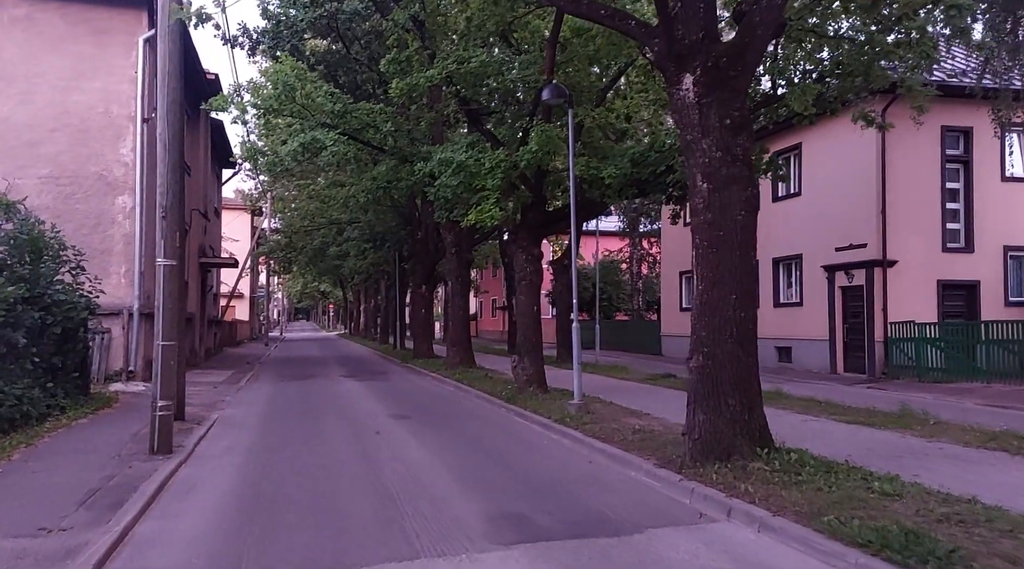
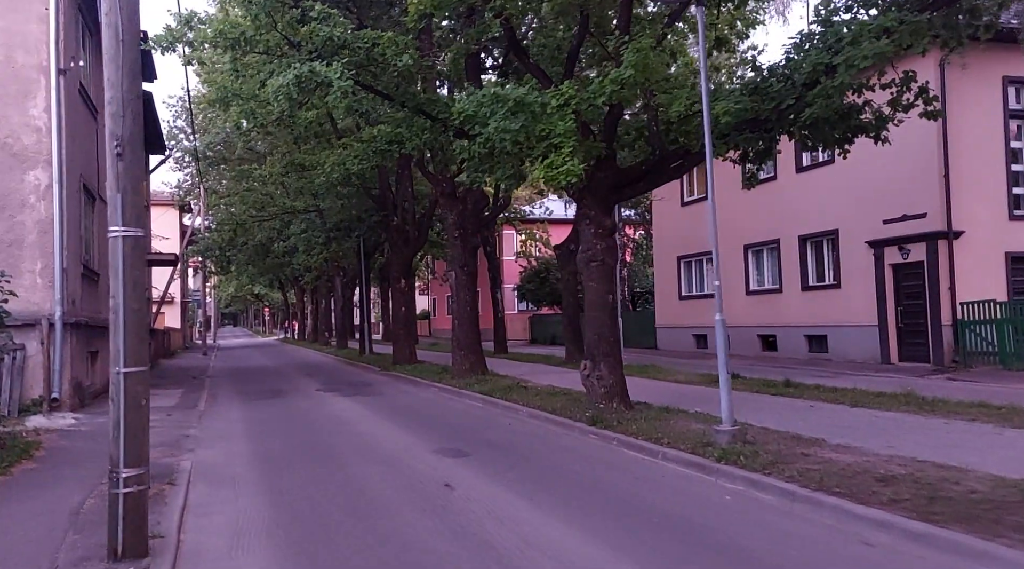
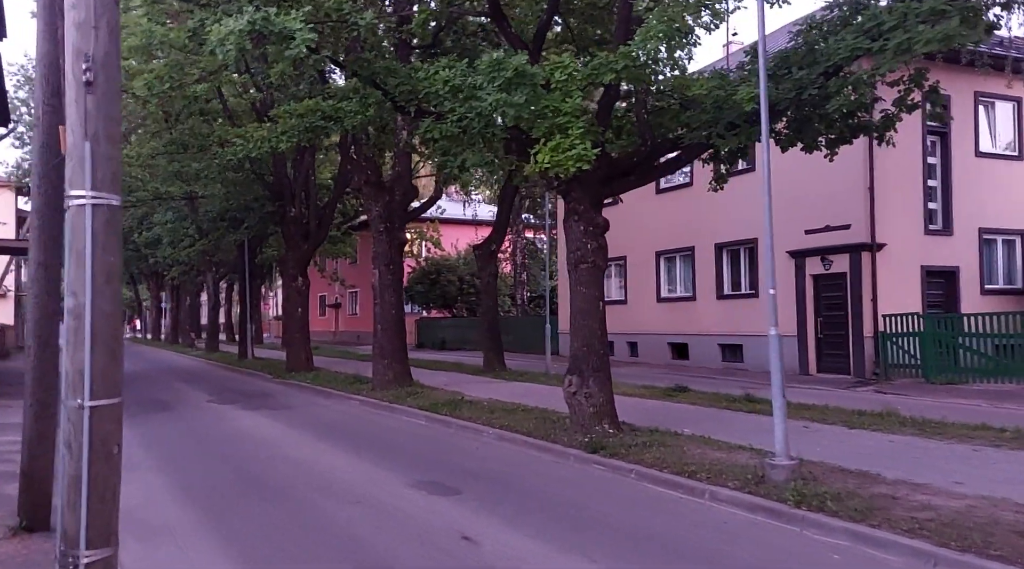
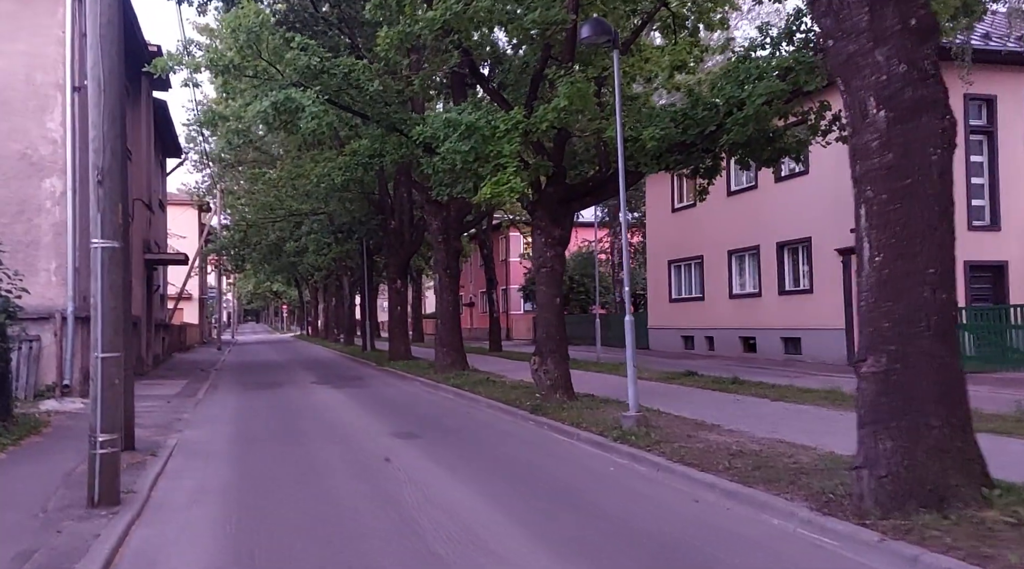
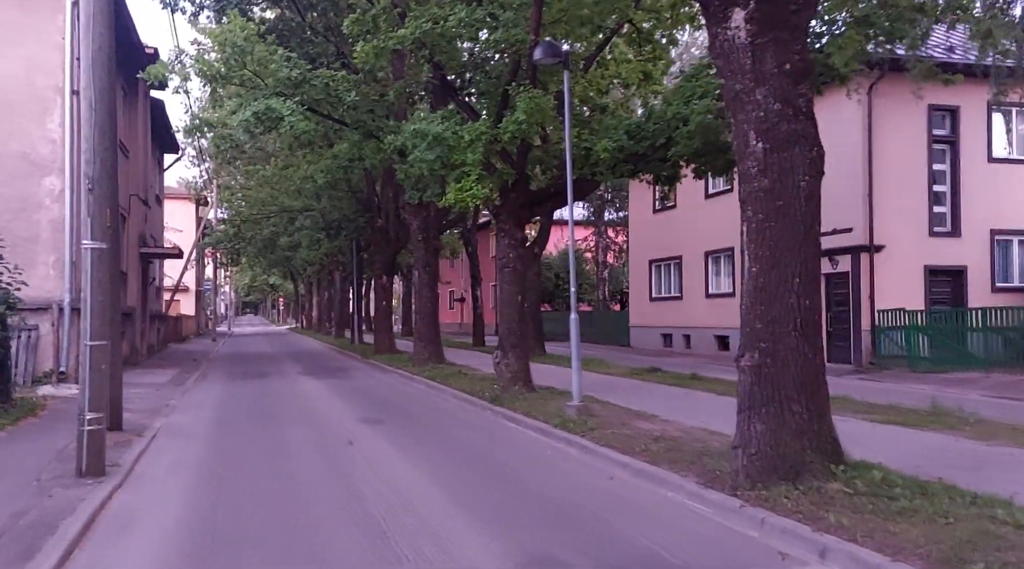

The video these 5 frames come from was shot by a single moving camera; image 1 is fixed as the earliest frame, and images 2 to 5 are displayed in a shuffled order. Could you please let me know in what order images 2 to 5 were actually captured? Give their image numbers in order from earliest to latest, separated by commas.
5, 4, 2, 3
